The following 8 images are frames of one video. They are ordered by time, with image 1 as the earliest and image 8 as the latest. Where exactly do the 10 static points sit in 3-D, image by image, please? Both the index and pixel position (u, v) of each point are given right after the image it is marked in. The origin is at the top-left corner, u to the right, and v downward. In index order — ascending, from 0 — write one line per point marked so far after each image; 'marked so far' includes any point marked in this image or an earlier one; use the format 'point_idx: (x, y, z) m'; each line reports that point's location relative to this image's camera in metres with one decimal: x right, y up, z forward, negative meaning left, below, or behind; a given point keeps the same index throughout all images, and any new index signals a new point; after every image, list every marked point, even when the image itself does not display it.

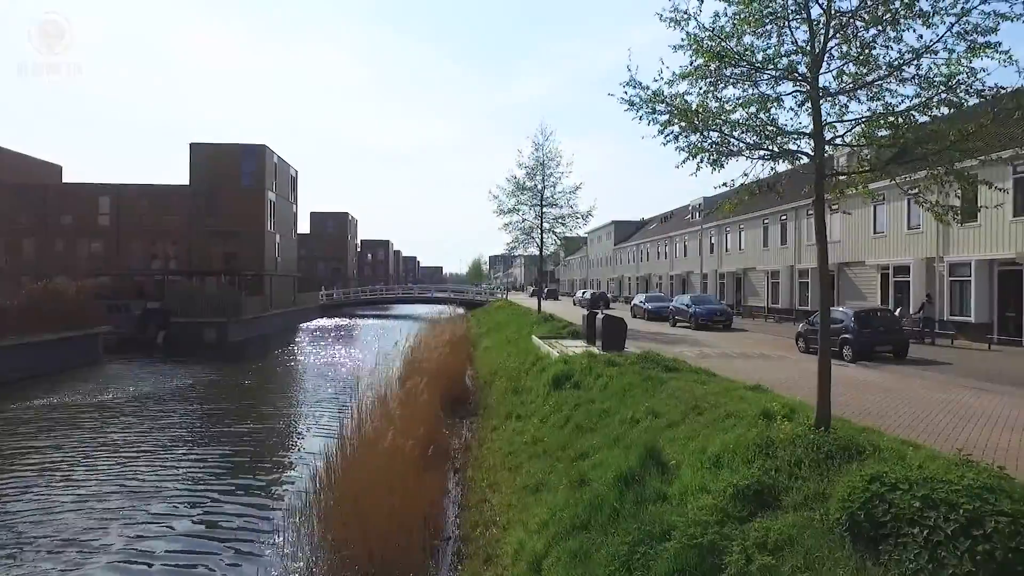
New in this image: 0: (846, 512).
0: (+2.6, -1.7, +5.1) m
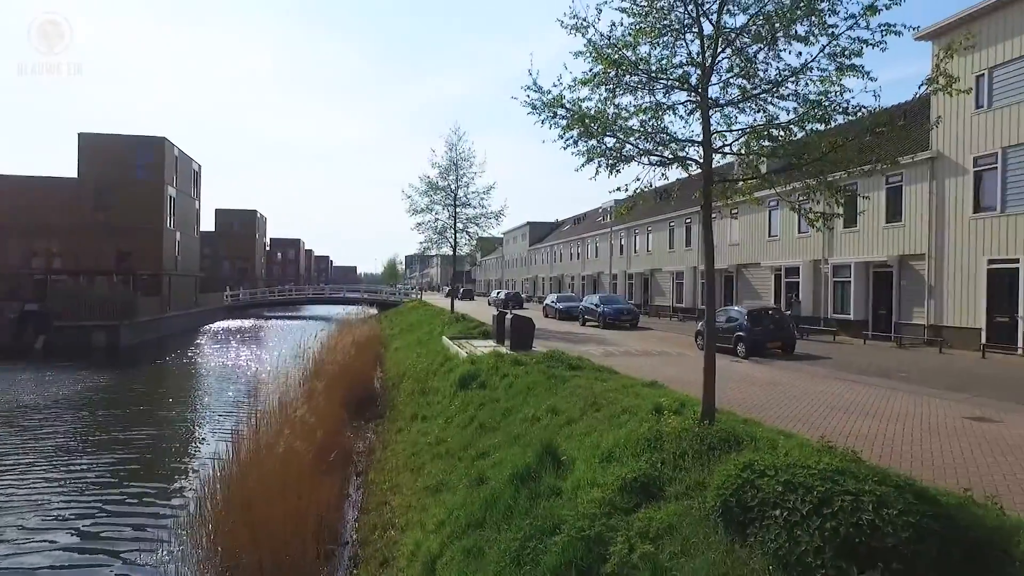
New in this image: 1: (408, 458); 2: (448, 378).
0: (+1.7, -1.7, +5.4) m
1: (-1.7, -2.7, +10.7) m
2: (-1.4, -2.0, +14.7) m
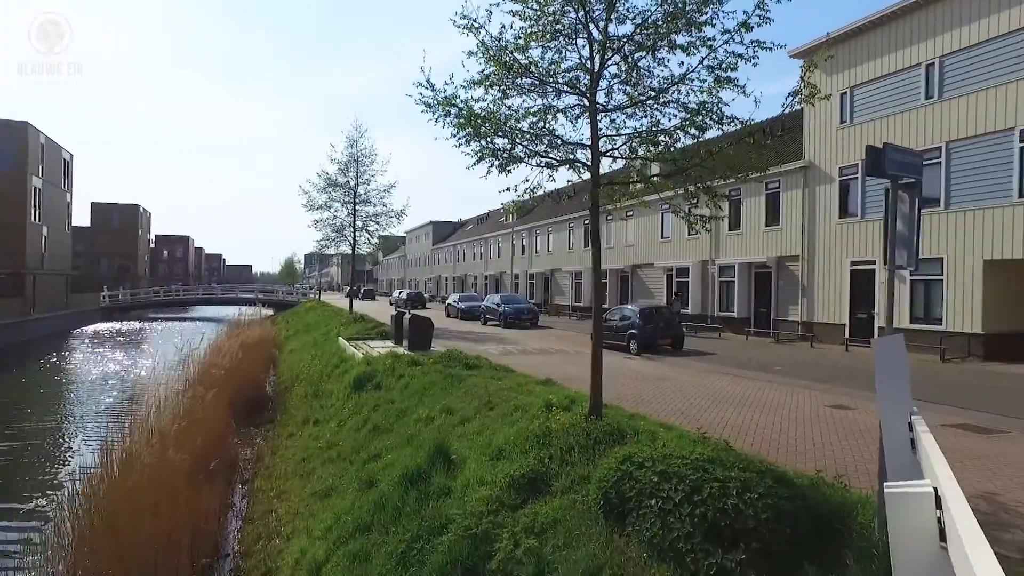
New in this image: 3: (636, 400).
0: (+0.7, -1.7, +5.5) m
1: (-3.4, -2.7, +10.4) m
2: (-3.7, -2.0, +14.4) m
3: (+2.1, -1.9, +11.1) m
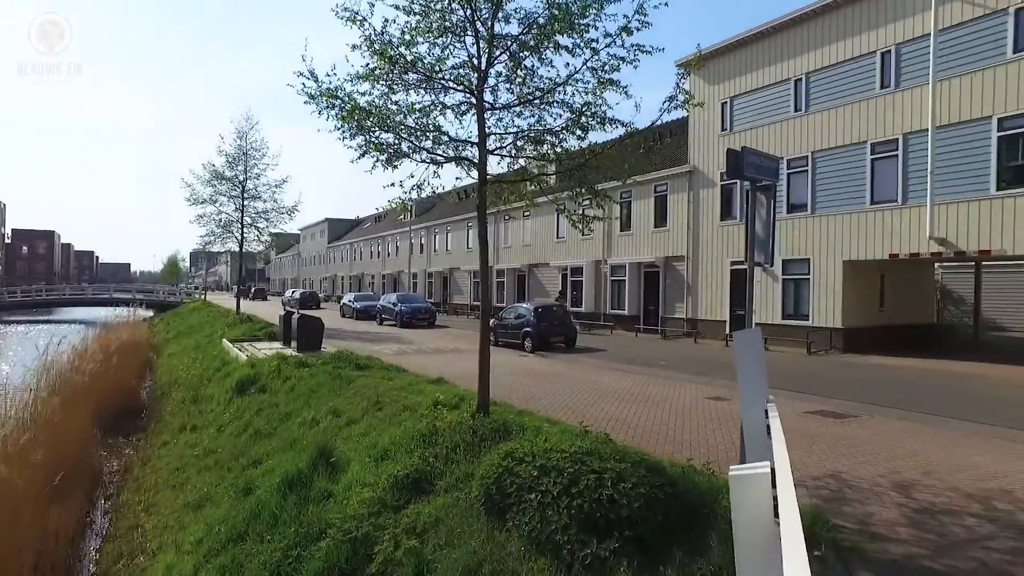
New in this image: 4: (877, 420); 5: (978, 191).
0: (-0.2, -1.7, +5.6) m
1: (-5.0, -2.7, +9.7) m
2: (-5.9, -2.0, +13.6) m
3: (+0.2, -1.8, +11.2) m
4: (+5.3, -1.9, +9.7) m
5: (+10.7, +2.2, +15.2) m
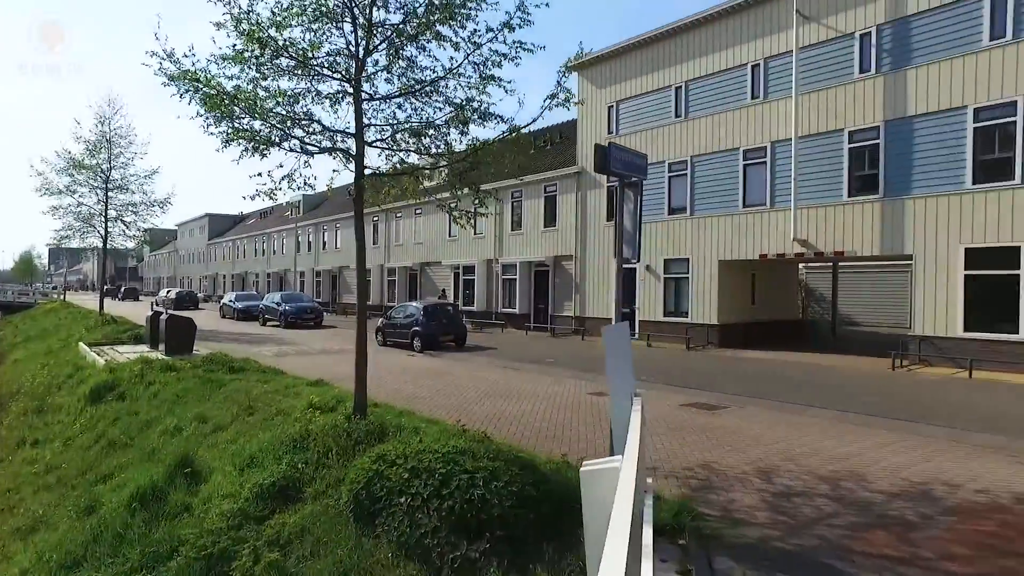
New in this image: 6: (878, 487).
0: (-1.3, -1.6, +5.3) m
1: (-6.6, -2.7, +8.7) m
2: (-8.1, -1.9, +12.4) m
3: (-1.7, -1.8, +10.9) m
4: (+3.6, -1.9, +10.3) m
5: (+8.0, +2.3, +16.5) m
6: (+3.4, -1.9, +6.2) m
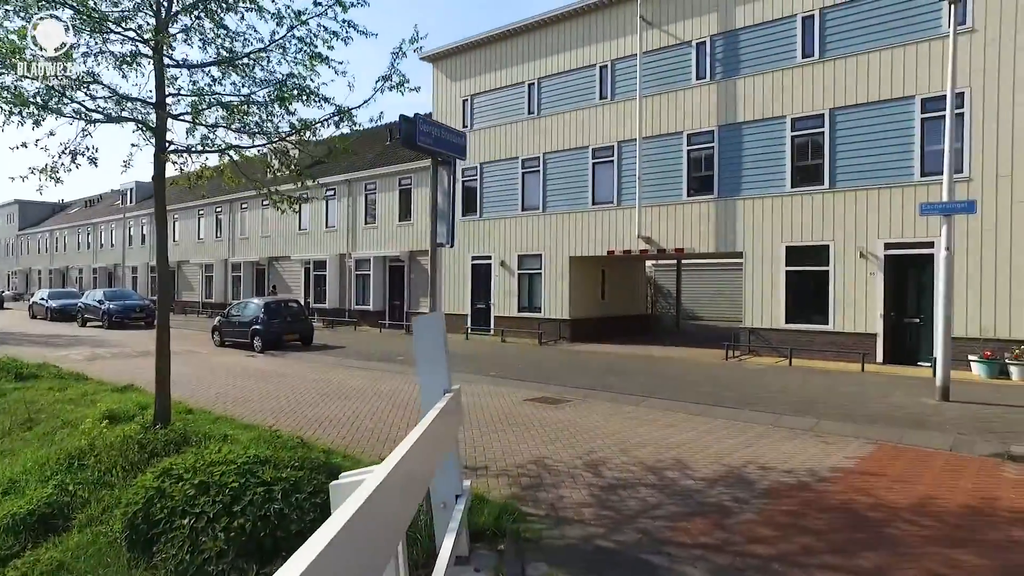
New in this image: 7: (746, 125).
0: (-2.6, -1.6, +4.5) m
1: (-8.6, -2.6, +6.8) m
2: (-10.8, -1.8, +10.1) m
3: (-4.1, -1.7, +10.0) m
4: (+1.1, -1.8, +10.3) m
5: (+4.2, +2.4, +17.3) m
6: (+1.8, -1.8, +6.4) m
7: (+5.7, +4.0, +16.2) m
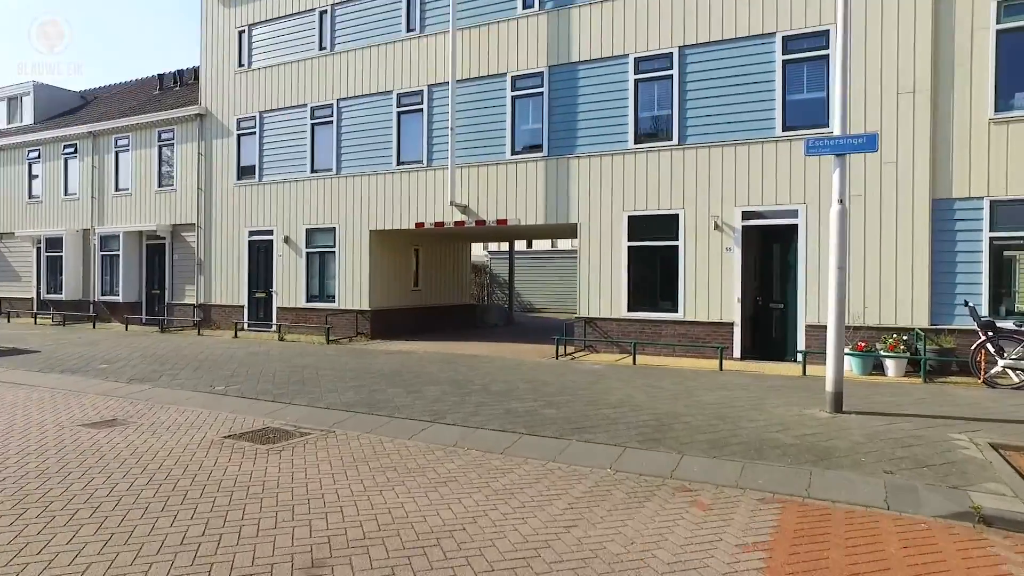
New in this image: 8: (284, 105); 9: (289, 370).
0: (-4.1, -1.2, -0.2) m
1: (-10.4, -2.3, +0.7) m
2: (-13.3, -1.5, +3.5) m
3: (-6.8, -1.3, +4.8) m
4: (-1.8, -1.4, +6.4) m
5: (-0.3, +2.8, +13.9) m
6: (-0.2, -1.5, +2.6) m
7: (+1.4, +4.4, +13.1) m
8: (-5.7, +4.6, +16.7) m
9: (-3.5, -1.3, +10.4) m
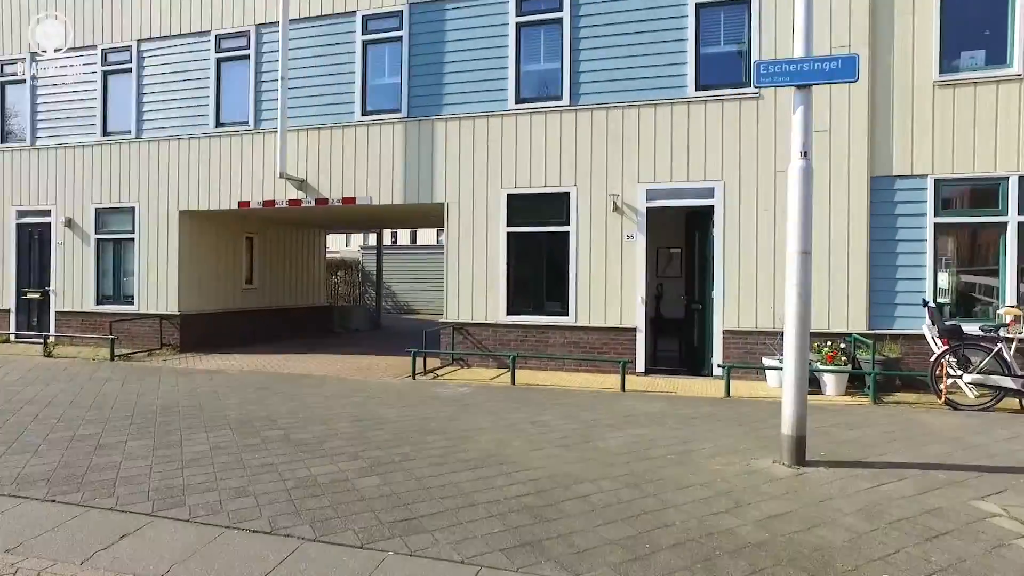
0: (-4.3, -1.2, -3.6) m
1: (-10.6, -2.2, -3.8) m
2: (-13.9, -1.4, -1.5) m
3: (-7.7, -1.3, +0.9) m
4: (-3.0, -1.4, +3.2) m
5: (-2.8, +2.8, +10.9) m
6: (-0.9, -1.4, -0.2) m
7: (-0.9, +4.4, +10.3) m
8: (-8.6, +4.7, +12.8) m
9: (-5.3, -1.3, +6.9) m
